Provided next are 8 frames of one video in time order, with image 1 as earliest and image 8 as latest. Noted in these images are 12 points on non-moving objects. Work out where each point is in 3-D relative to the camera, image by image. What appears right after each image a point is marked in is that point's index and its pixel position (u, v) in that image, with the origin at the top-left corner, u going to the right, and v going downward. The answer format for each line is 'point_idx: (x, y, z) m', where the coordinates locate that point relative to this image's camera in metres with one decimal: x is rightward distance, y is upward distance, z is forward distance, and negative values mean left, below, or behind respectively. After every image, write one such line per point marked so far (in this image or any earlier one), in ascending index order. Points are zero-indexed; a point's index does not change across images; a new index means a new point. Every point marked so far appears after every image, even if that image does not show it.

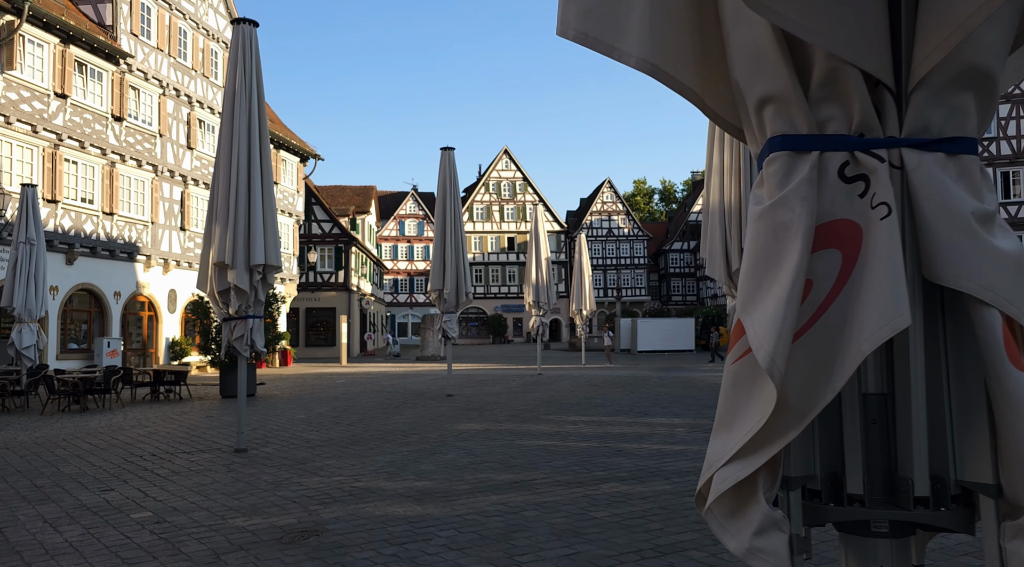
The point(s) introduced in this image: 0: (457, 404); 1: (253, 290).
0: (-0.9, -1.9, +12.7) m
1: (-2.7, -0.1, +8.4) m
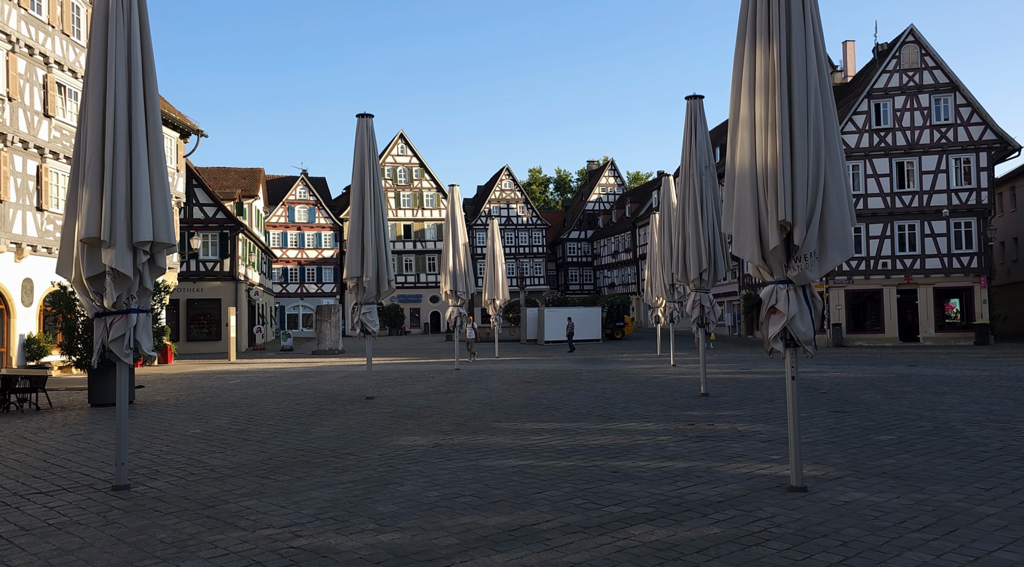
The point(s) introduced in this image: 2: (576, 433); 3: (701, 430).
0: (-1.8, -1.7, +10.9) m
1: (-3.0, +0.1, +6.4) m
2: (+0.7, -1.6, +8.4) m
3: (+2.0, -1.6, +8.5) m
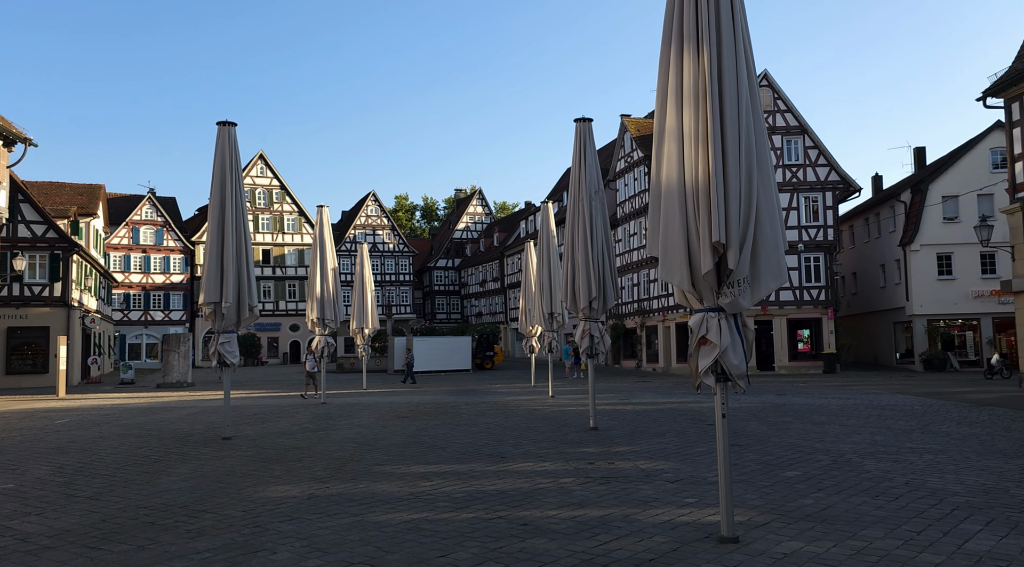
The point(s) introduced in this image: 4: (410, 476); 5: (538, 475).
0: (-3.2, -2.0, +9.6) m
1: (-3.7, -0.1, +5.0) m
2: (-0.4, -1.8, +7.5) m
3: (+0.9, -1.8, +7.9) m
4: (-1.0, -1.8, +7.5) m
5: (+0.2, -1.8, +7.6) m
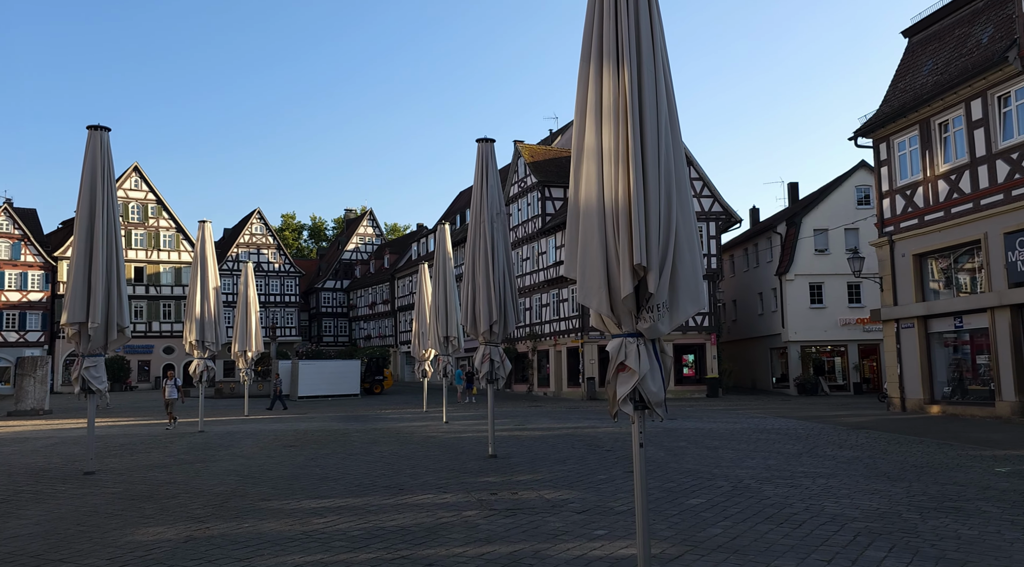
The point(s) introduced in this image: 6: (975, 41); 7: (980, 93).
0: (-4.4, -2.2, +8.7) m
1: (-4.1, -0.1, +4.1) m
2: (-1.3, -2.0, +7.0) m
3: (0.0, -2.1, +7.6) m
4: (-1.8, -2.0, +7.0) m
5: (-0.6, -2.0, +7.2) m
6: (+11.2, +5.9, +19.3) m
7: (+10.9, +4.4, +18.6) m
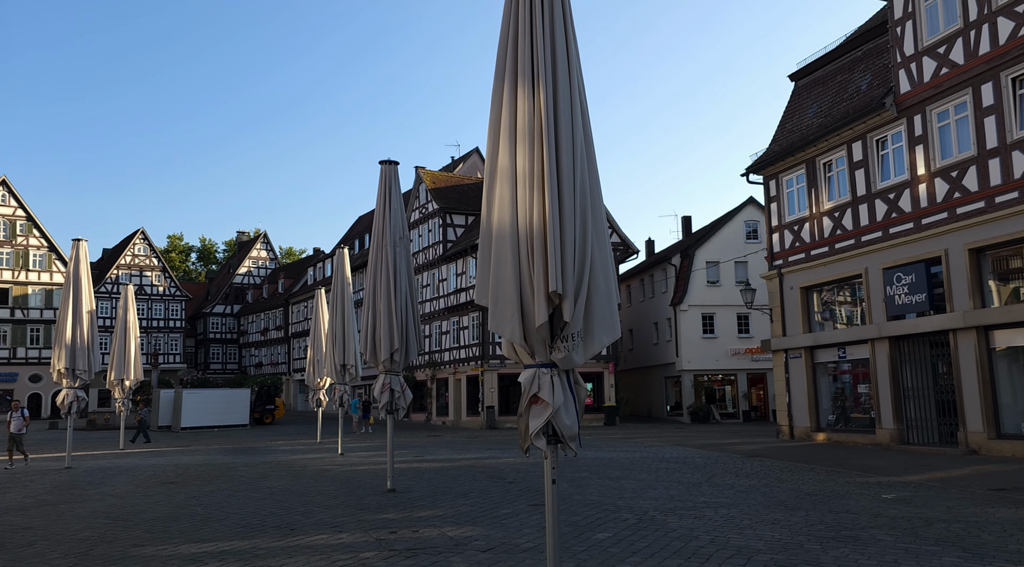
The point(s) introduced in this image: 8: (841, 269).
0: (-5.4, -2.4, +7.7) m
1: (-4.5, -0.2, +3.3) m
2: (-2.1, -2.2, +6.5) m
3: (-0.9, -2.3, +7.1) m
4: (-2.6, -2.2, +6.3) m
5: (-1.5, -2.2, +6.7) m
6: (+8.8, +5.1, +20.5) m
7: (+8.6, +3.6, +19.7) m
8: (+8.2, +0.4, +20.0) m
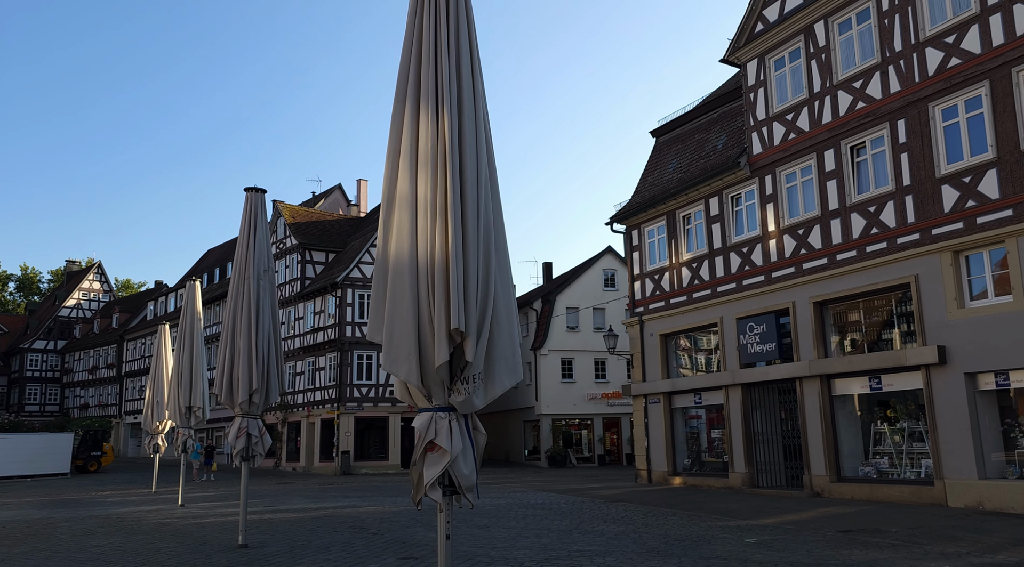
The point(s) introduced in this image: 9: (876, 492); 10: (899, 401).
0: (-6.4, -2.6, +6.2) m
1: (-4.8, -0.2, +2.2) m
2: (-3.0, -2.4, +5.6) m
3: (-2.0, -2.6, +6.4) m
4: (-3.5, -2.4, +5.4) m
5: (-2.4, -2.5, +5.9) m
6: (+5.4, +3.7, +21.7) m
7: (+5.3, +2.4, +20.7) m
8: (+4.8, -0.9, +20.8) m
9: (+7.2, -4.1, +15.8) m
10: (+7.6, -2.3, +15.7) m
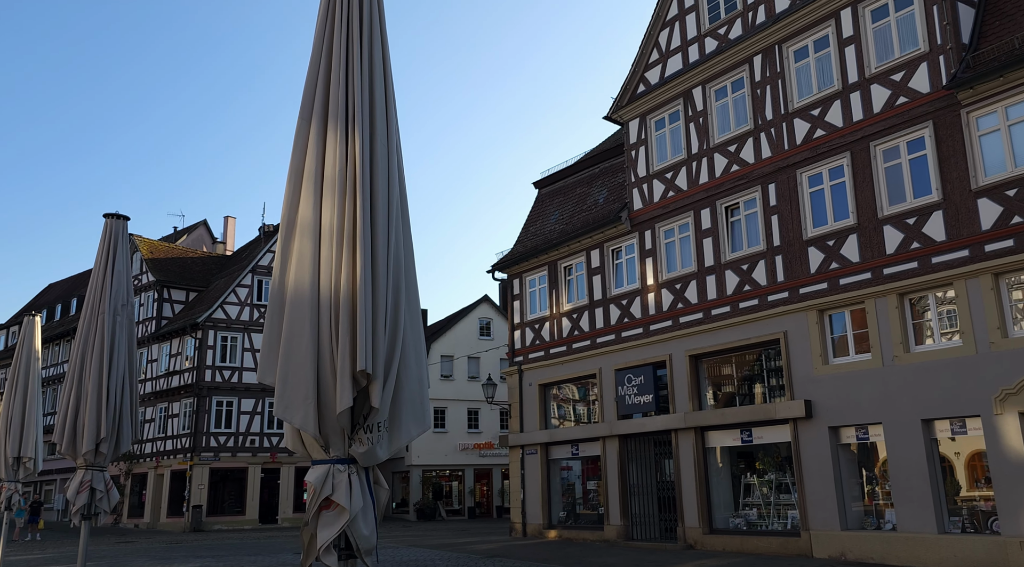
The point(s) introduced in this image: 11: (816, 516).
0: (-7.2, -2.6, +4.6) m
1: (-4.8, 0.0, +1.0) m
2: (-3.6, -2.6, +4.5) m
3: (-2.8, -2.8, +5.5) m
4: (-4.1, -2.5, +4.2) m
5: (-3.1, -2.6, +4.9) m
6: (+2.2, +2.3, +22.2) m
7: (+2.3, +1.0, +21.1) m
8: (+1.7, -2.2, +20.9) m
9: (+4.7, -5.2, +16.1) m
10: (+5.2, -3.5, +16.2) m
11: (+5.7, -4.4, +14.9) m
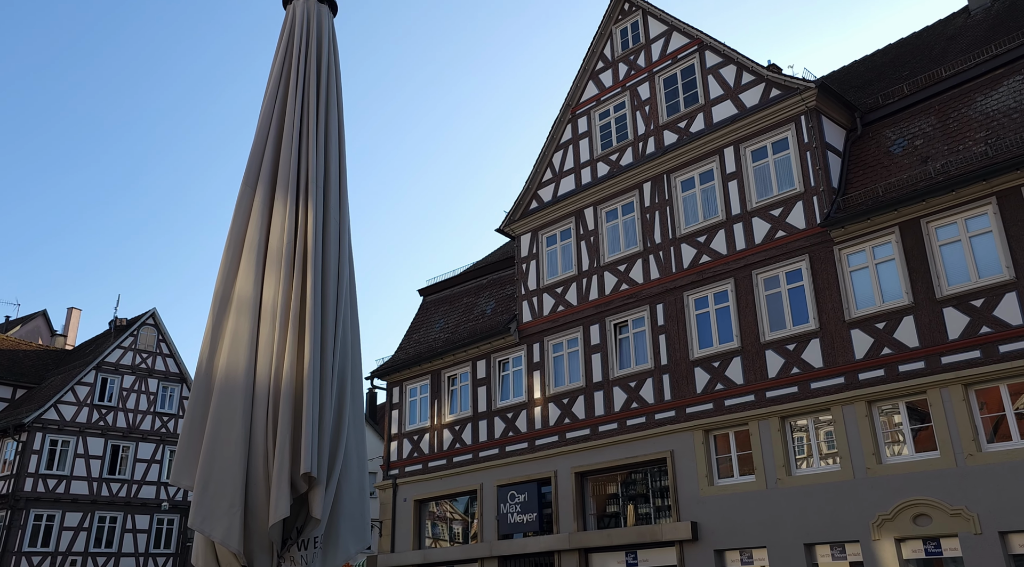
0: (-7.4, -2.6, +2.7) m
1: (-4.4, +0.3, -0.1) m
2: (-3.9, -2.8, +3.2) m
3: (-3.2, -3.2, +4.2) m
4: (-4.3, -2.6, +2.8) m
5: (-3.5, -3.0, +3.6) m
6: (-0.9, -0.7, +22.0) m
7: (-0.7, -1.9, +20.8) m
8: (-1.4, -5.0, +20.0) m
9: (+2.3, -7.5, +15.4) m
10: (+2.8, -5.8, +15.8) m
11: (+3.4, -6.6, +14.5) m
